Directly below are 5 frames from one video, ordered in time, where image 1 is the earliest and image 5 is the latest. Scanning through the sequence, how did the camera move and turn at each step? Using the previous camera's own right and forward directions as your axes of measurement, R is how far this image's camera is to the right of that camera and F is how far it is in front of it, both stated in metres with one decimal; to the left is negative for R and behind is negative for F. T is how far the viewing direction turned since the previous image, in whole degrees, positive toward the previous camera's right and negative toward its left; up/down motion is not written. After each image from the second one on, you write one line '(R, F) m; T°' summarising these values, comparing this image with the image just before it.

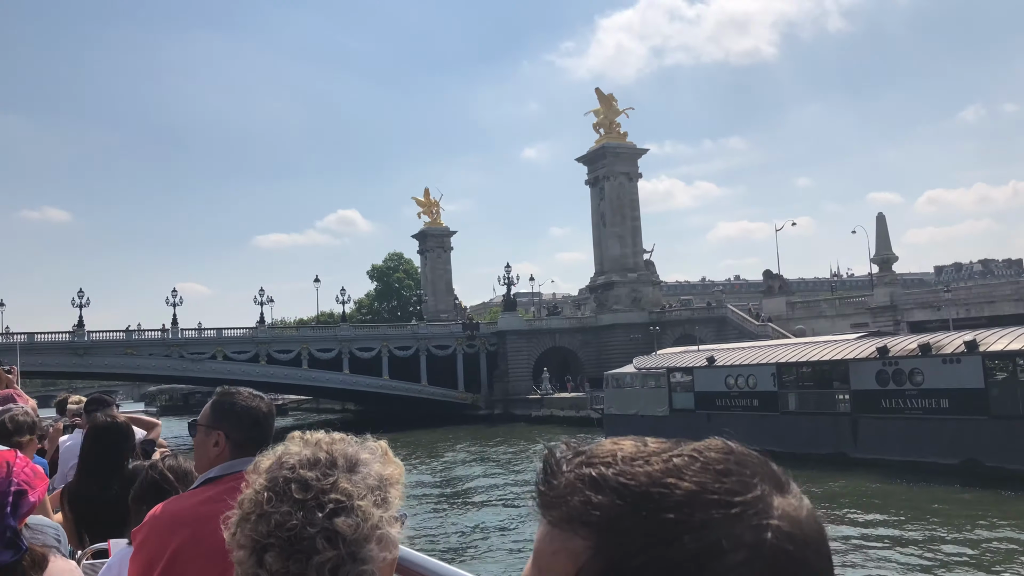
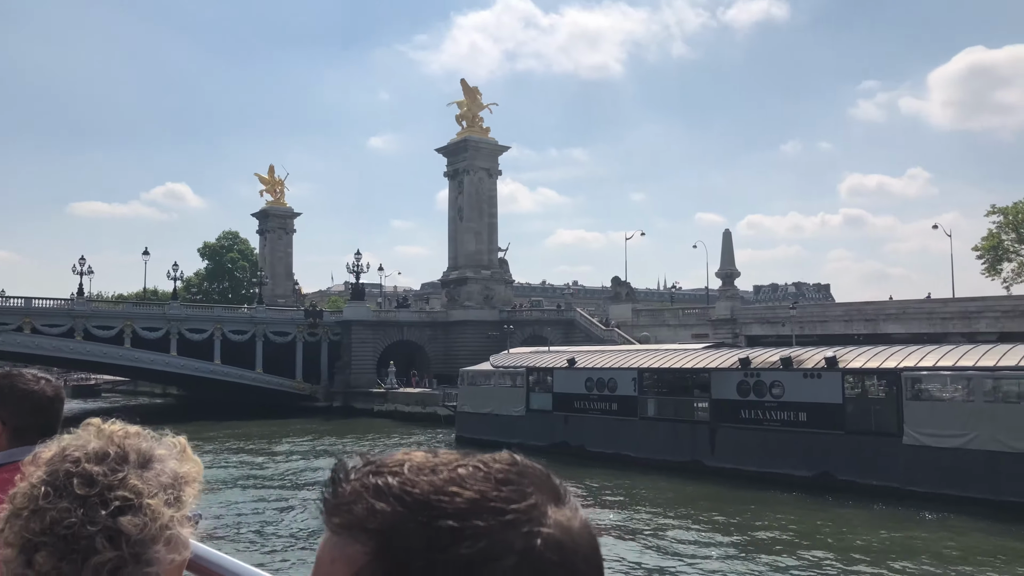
(-0.7, +1.3) m; +11°
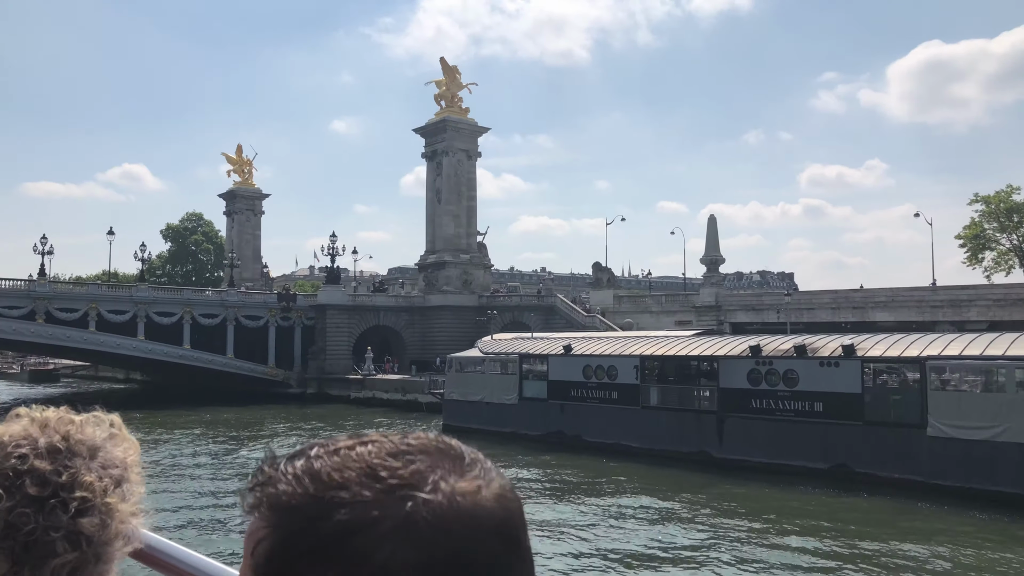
(-1.0, +1.1) m; +2°
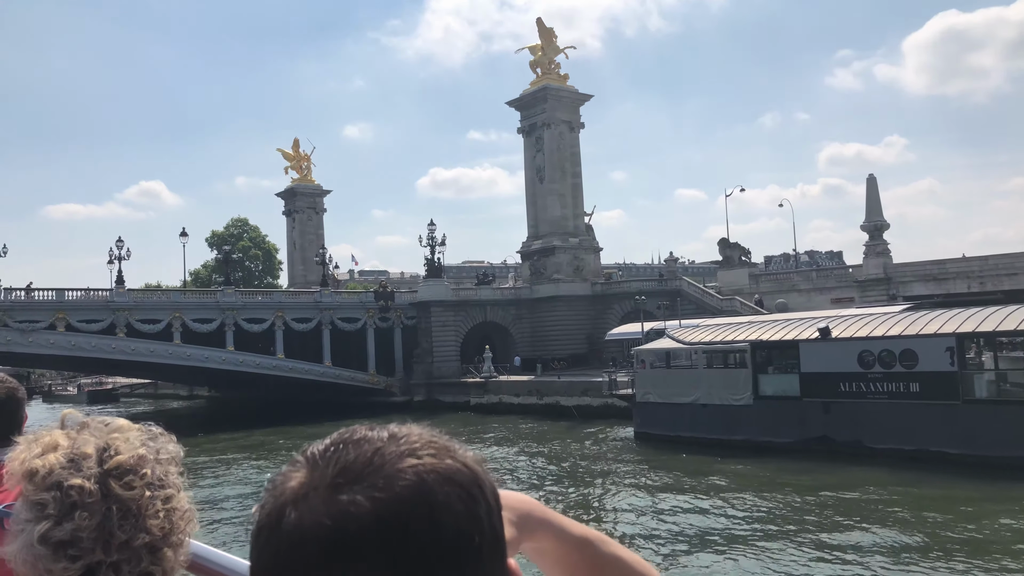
(-5.5, +5.7) m; -1°
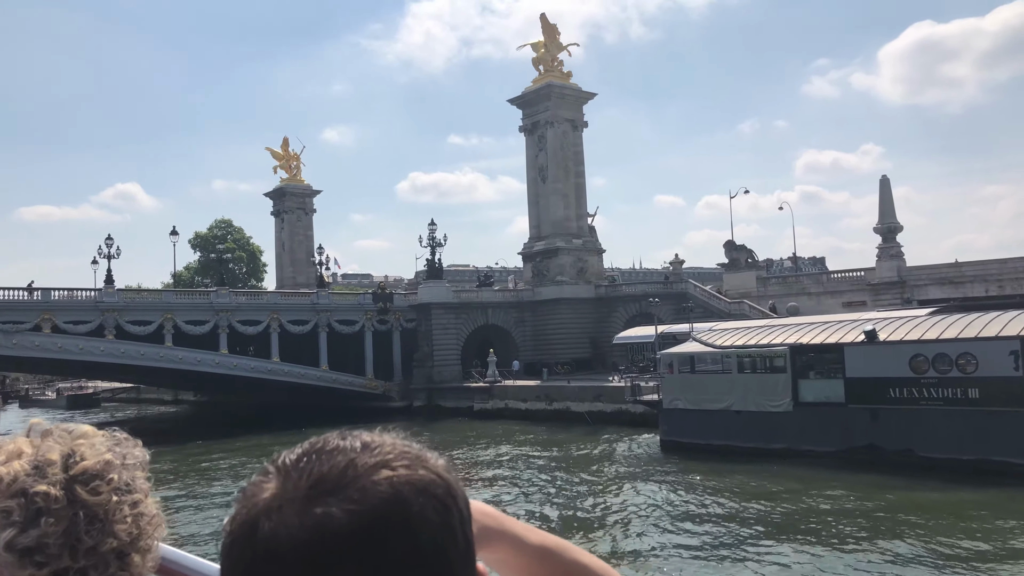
(-1.2, +1.3) m; +1°
